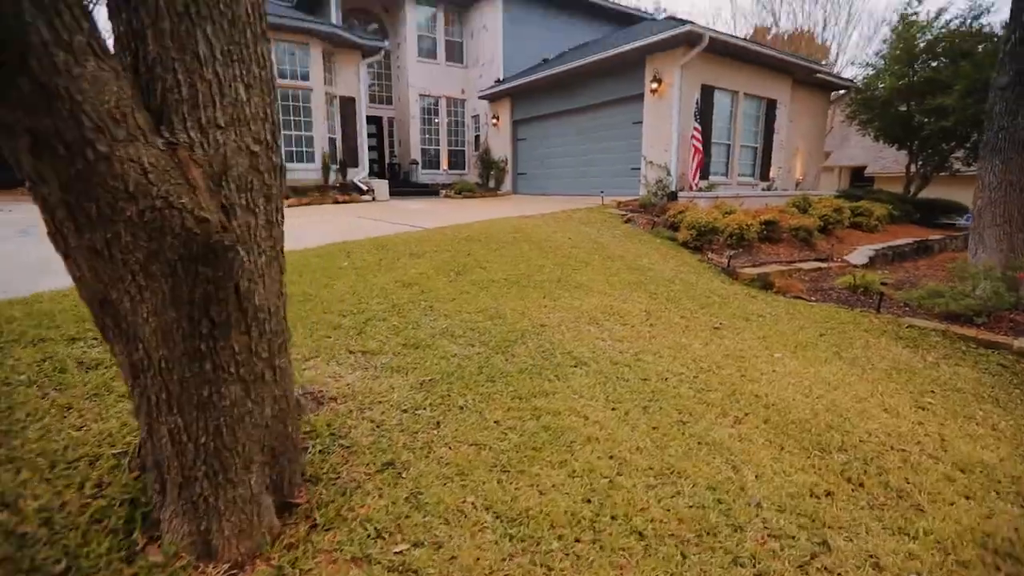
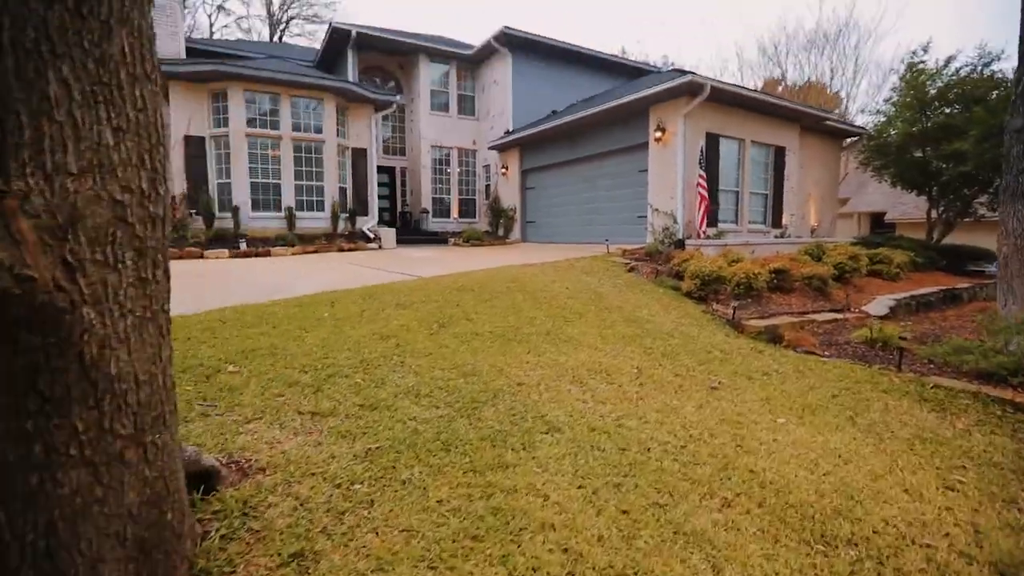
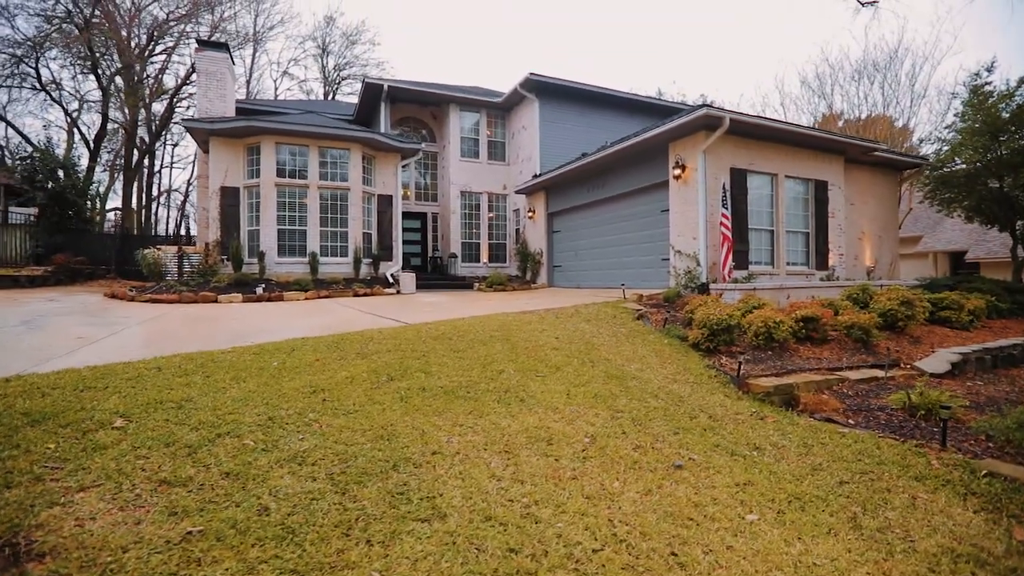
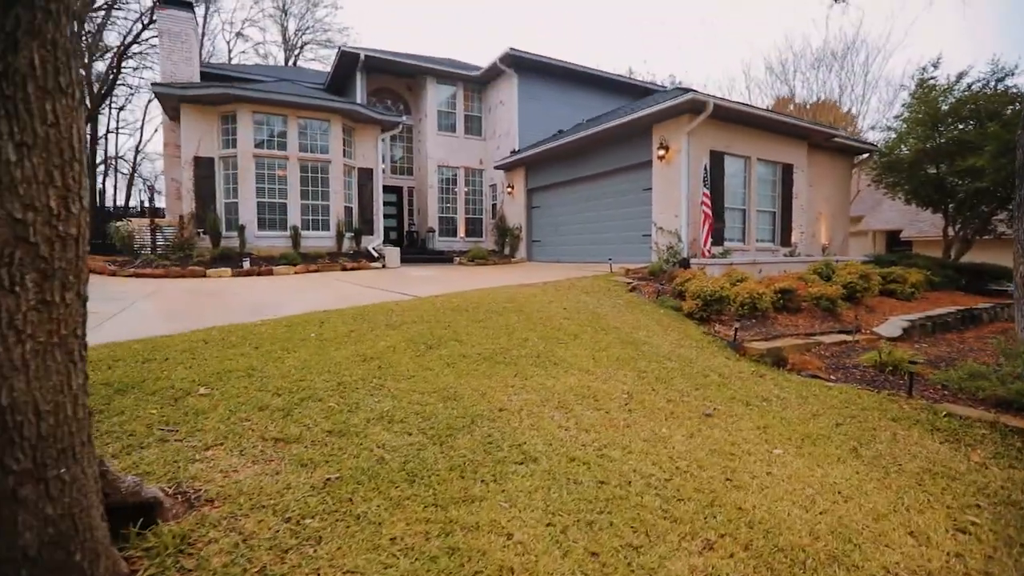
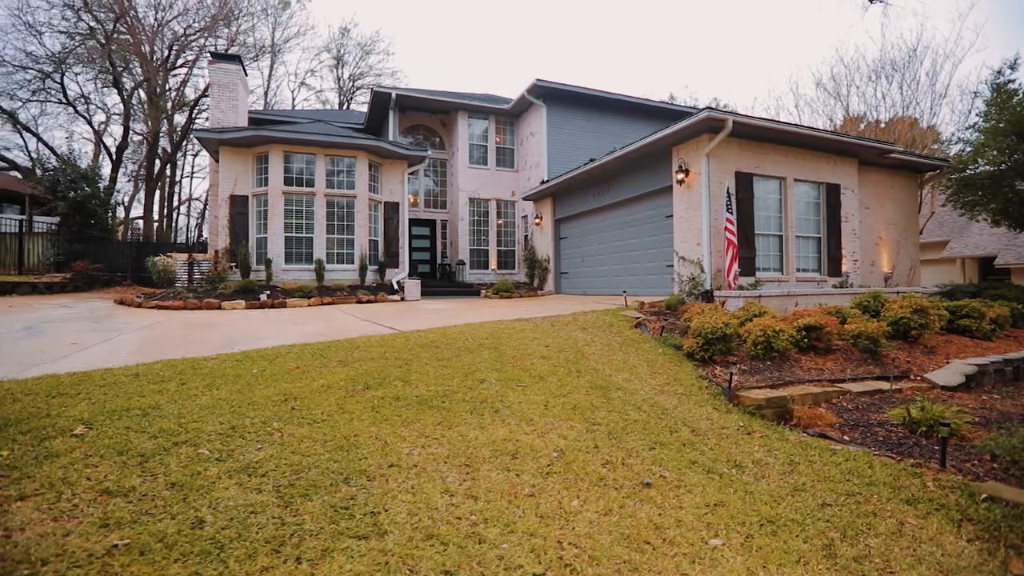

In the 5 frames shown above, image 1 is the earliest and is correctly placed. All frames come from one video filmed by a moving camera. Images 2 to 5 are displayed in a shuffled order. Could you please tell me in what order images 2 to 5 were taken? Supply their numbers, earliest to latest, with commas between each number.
2, 4, 3, 5
